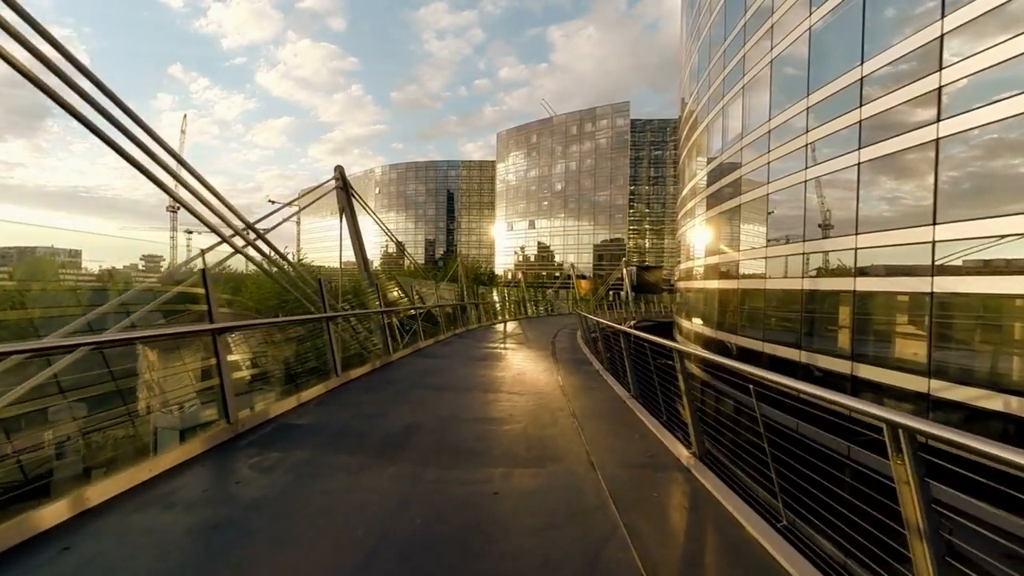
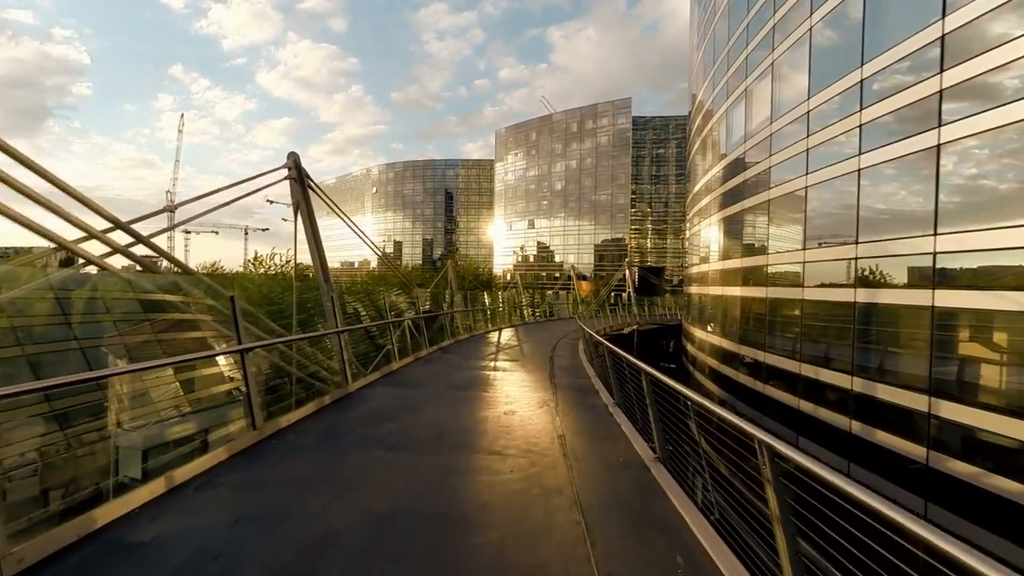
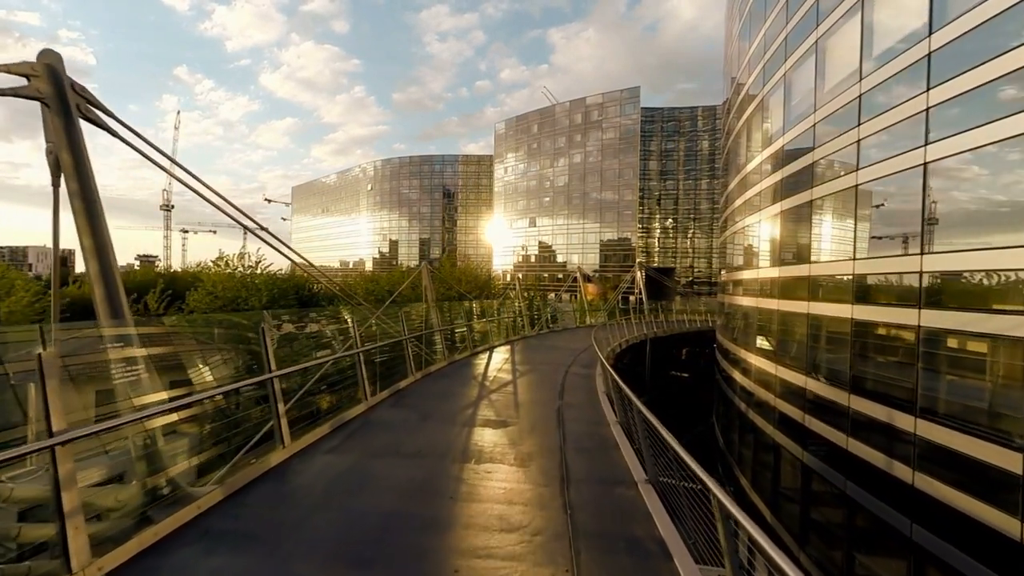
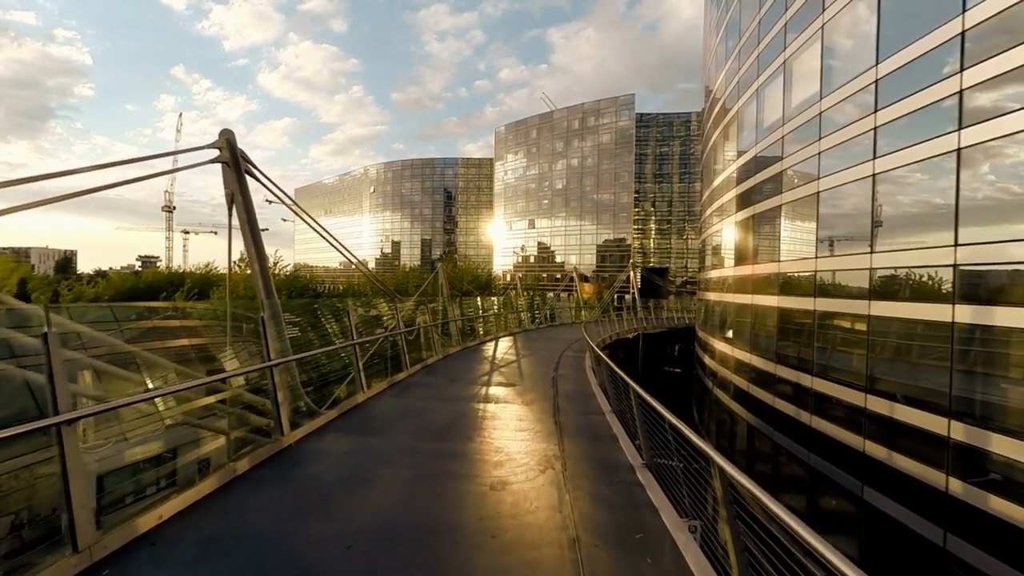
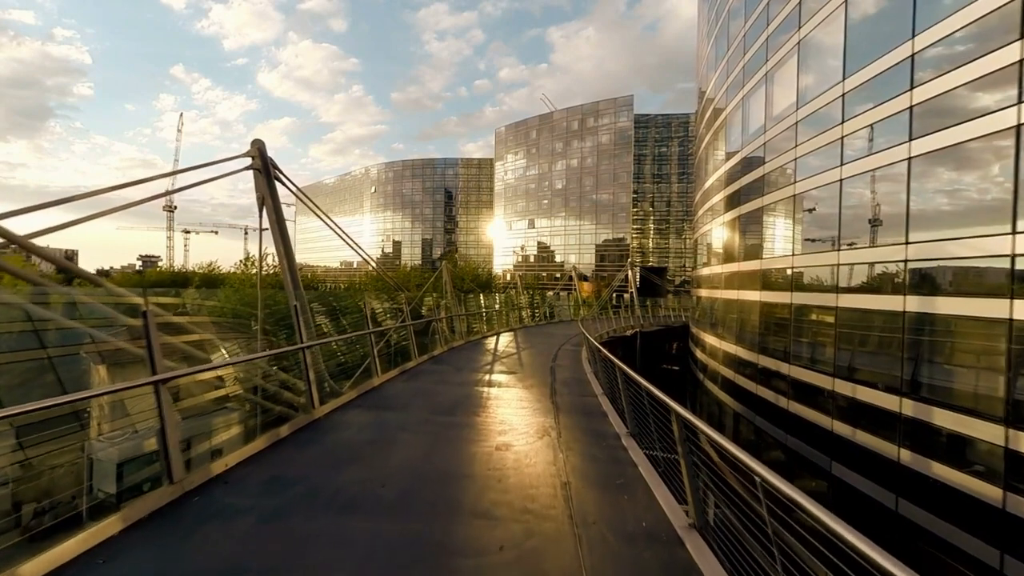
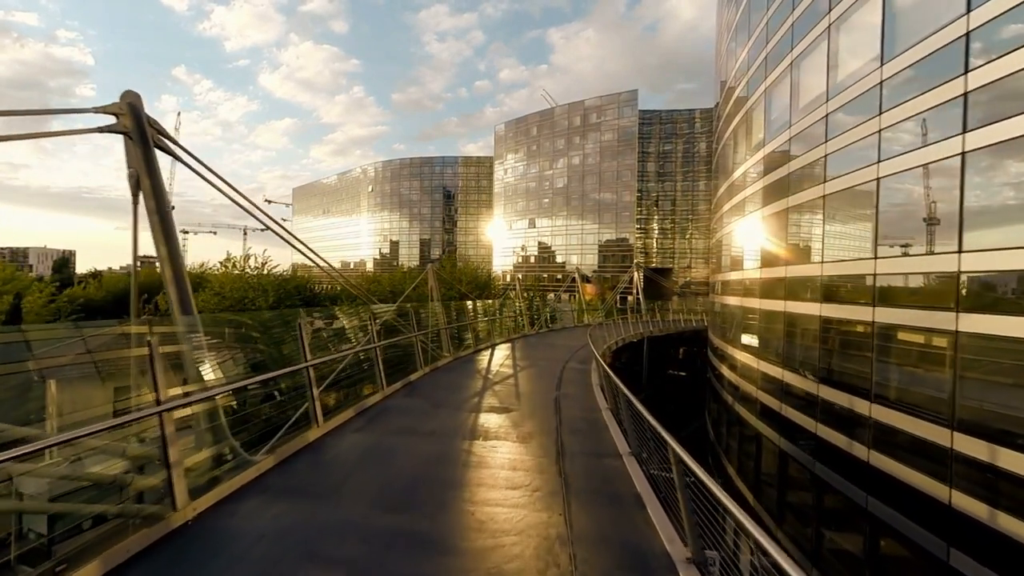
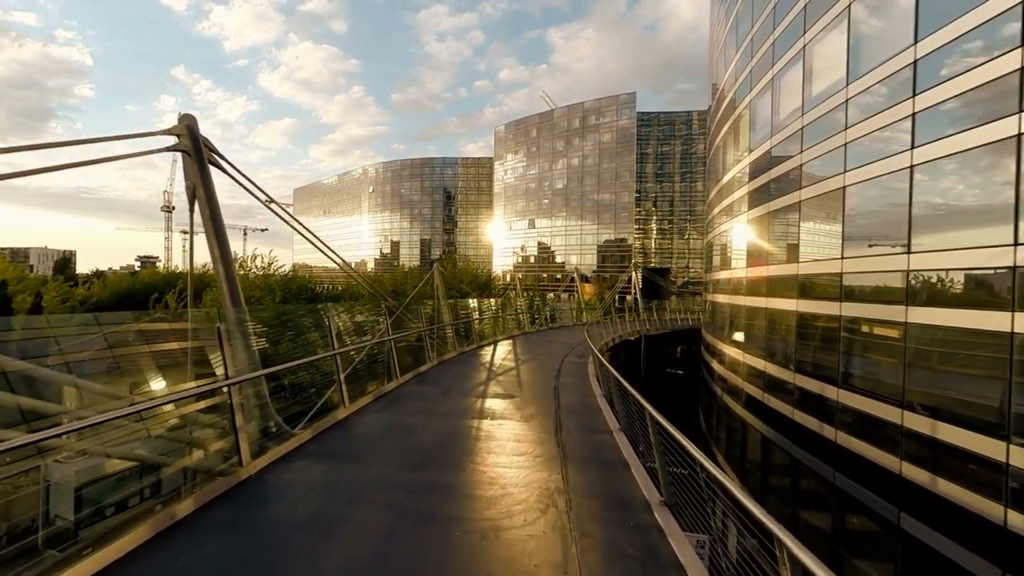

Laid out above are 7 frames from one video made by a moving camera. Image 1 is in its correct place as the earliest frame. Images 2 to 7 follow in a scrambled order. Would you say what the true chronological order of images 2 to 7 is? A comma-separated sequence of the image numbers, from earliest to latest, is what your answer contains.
2, 5, 4, 7, 6, 3
